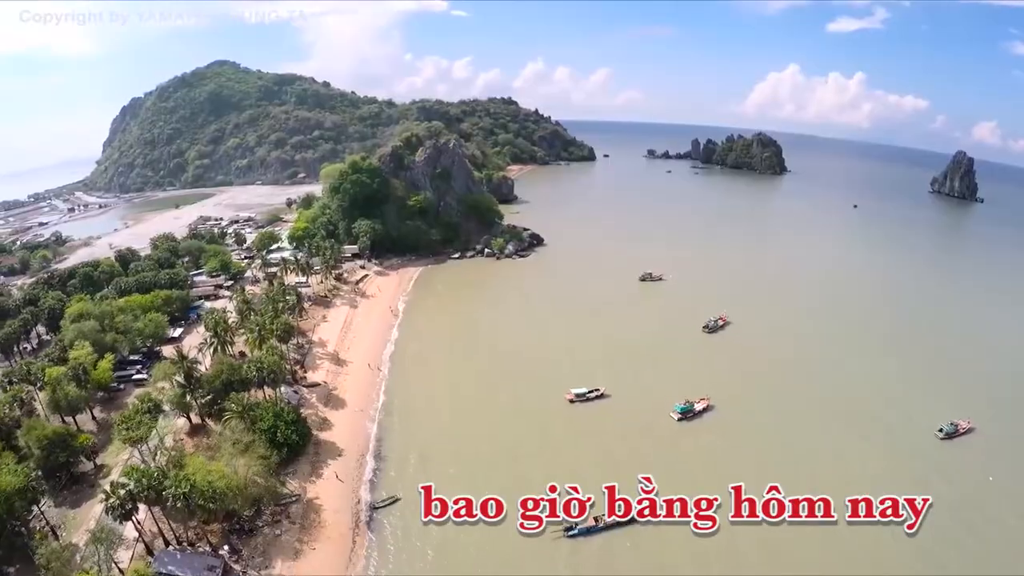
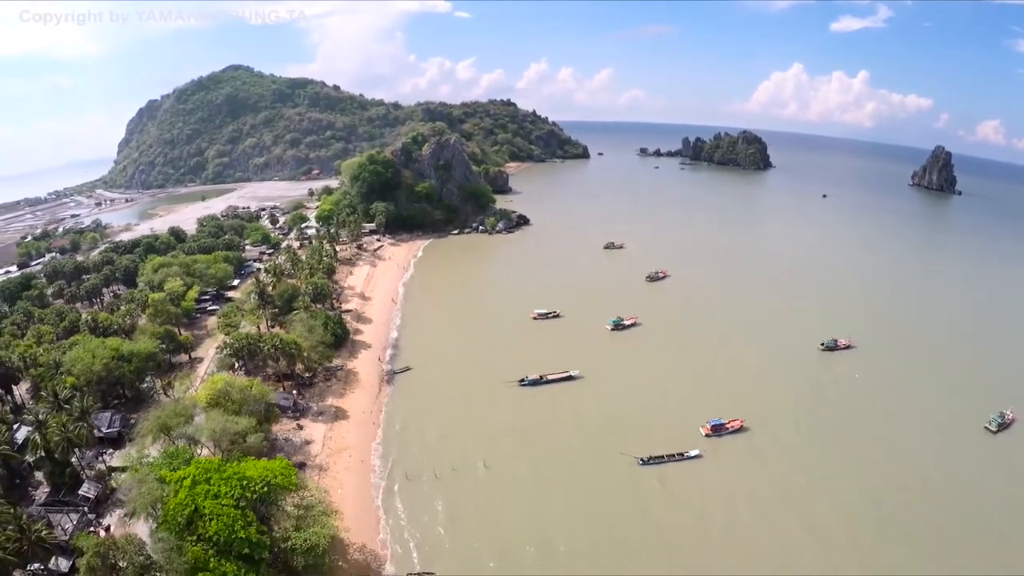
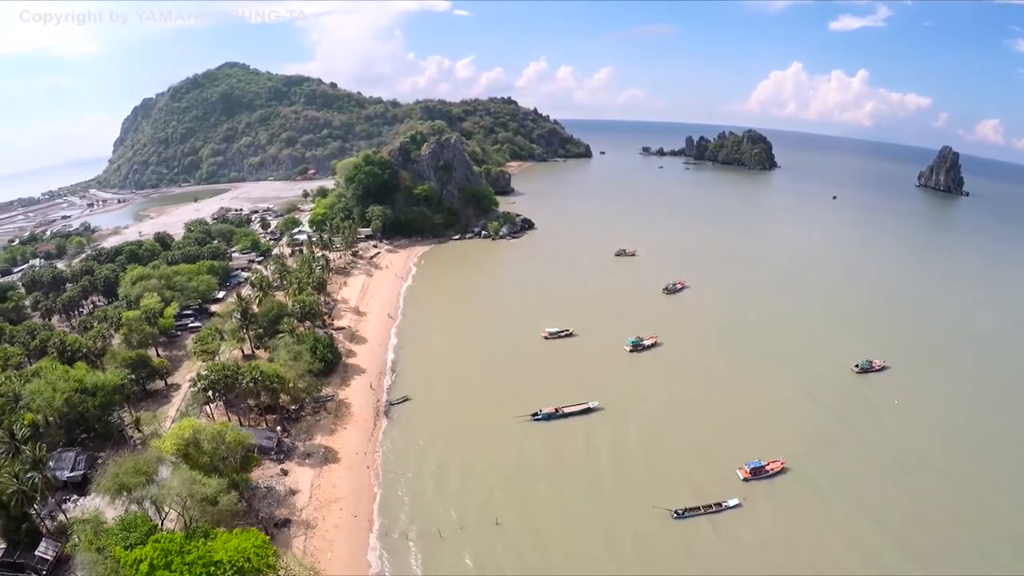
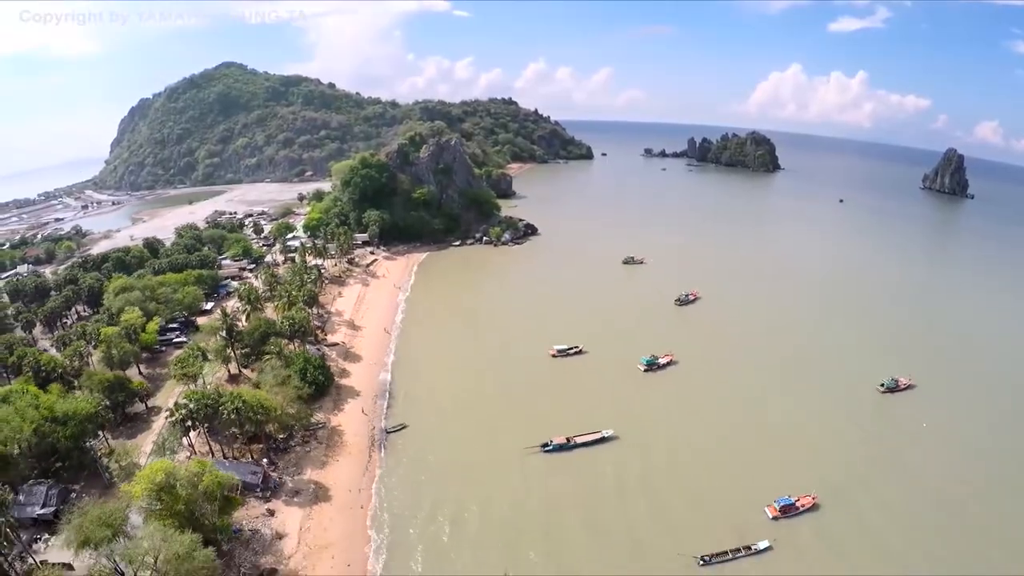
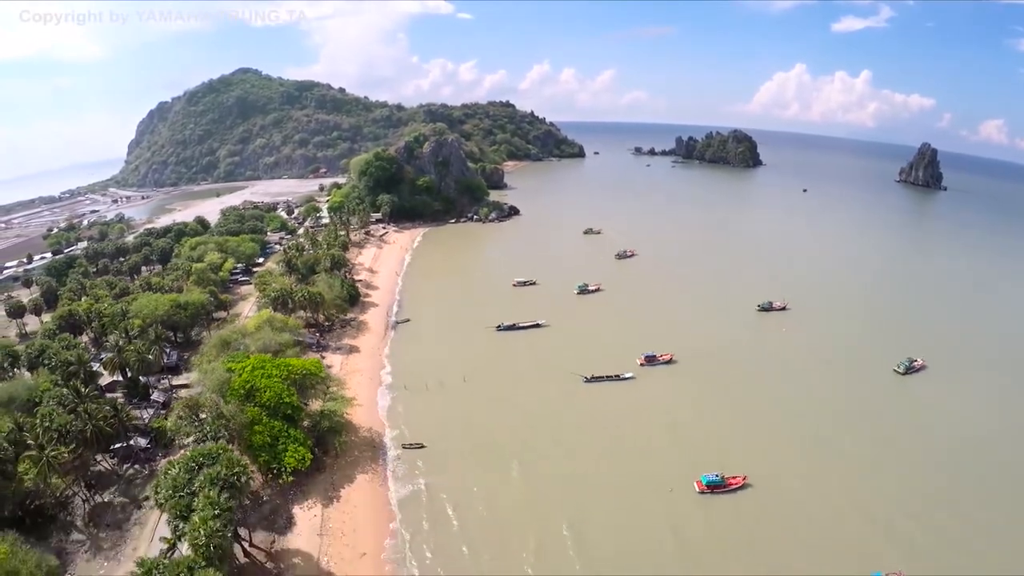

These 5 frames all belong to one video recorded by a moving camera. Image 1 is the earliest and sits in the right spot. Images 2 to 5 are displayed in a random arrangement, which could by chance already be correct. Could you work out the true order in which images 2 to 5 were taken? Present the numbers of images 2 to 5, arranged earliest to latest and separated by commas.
4, 3, 2, 5
